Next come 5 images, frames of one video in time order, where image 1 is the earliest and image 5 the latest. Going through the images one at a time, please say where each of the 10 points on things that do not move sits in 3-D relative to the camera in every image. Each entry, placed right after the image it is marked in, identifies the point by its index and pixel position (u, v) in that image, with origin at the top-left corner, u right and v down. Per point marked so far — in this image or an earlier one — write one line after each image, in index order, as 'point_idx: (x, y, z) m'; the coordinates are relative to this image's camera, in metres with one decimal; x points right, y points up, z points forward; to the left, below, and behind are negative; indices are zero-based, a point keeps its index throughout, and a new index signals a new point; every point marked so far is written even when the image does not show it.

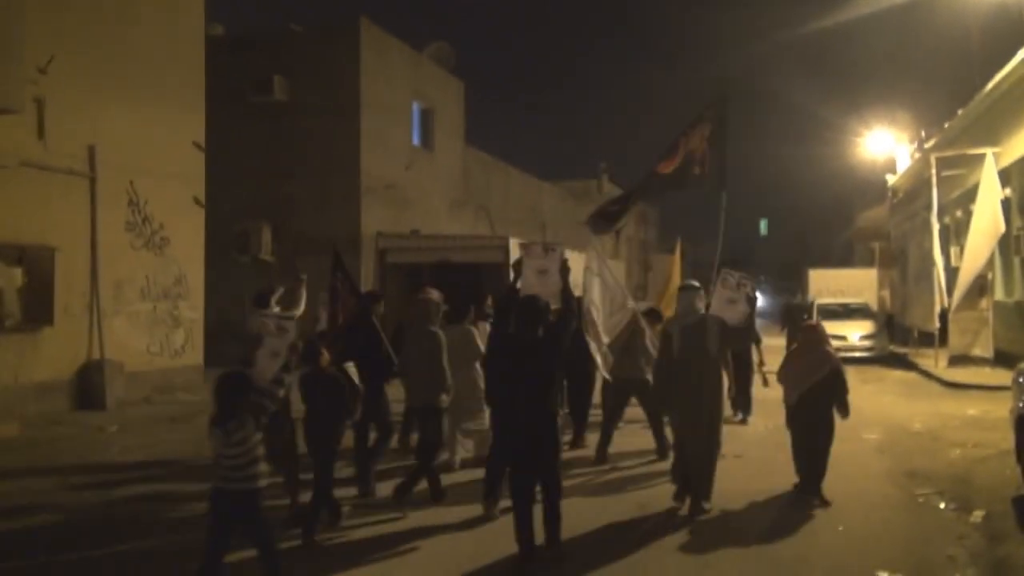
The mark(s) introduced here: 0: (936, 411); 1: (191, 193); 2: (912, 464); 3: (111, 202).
0: (+6.2, -1.8, +13.4) m
1: (-4.7, +1.4, +13.5) m
2: (+4.8, -2.1, +11.3) m
3: (-5.2, +1.1, +12.3) m
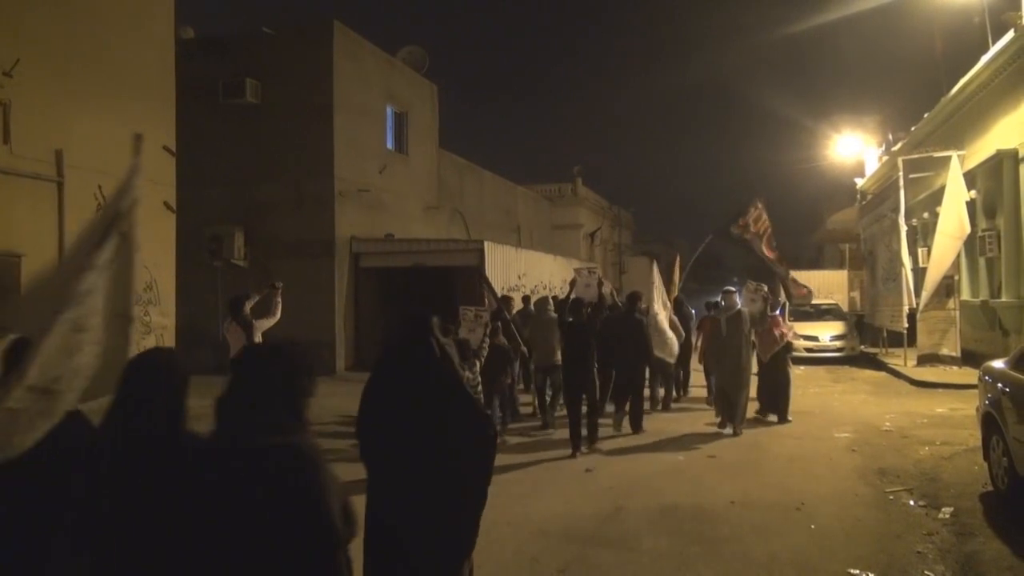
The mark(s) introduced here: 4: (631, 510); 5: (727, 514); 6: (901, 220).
0: (+5.8, -1.8, +13.7) m
1: (-5.1, +1.3, +13.3) m
2: (+4.6, -2.1, +11.4) m
3: (-5.6, +1.0, +12.1) m
4: (+1.2, -2.3, +9.9) m
5: (+2.2, -2.3, +9.7) m
6: (+8.0, +1.4, +18.9) m
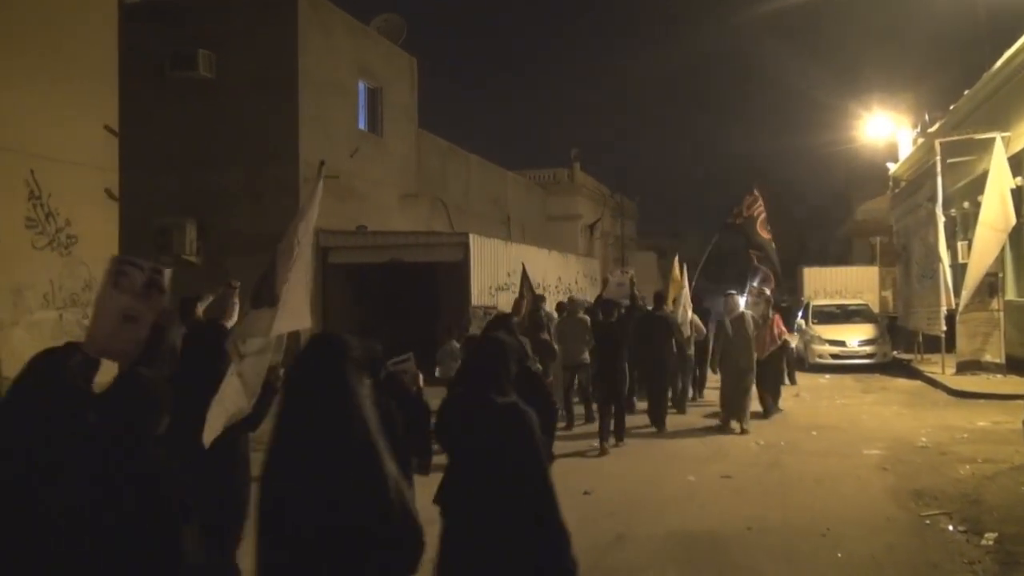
0: (+5.7, -1.8, +12.4) m
1: (-5.2, +1.3, +12.0) m
2: (+4.4, -2.1, +10.2) m
3: (-5.7, +1.0, +10.7) m
4: (+1.1, -2.3, +8.6) m
5: (+2.0, -2.3, +8.4) m
6: (+7.9, +1.4, +17.6) m
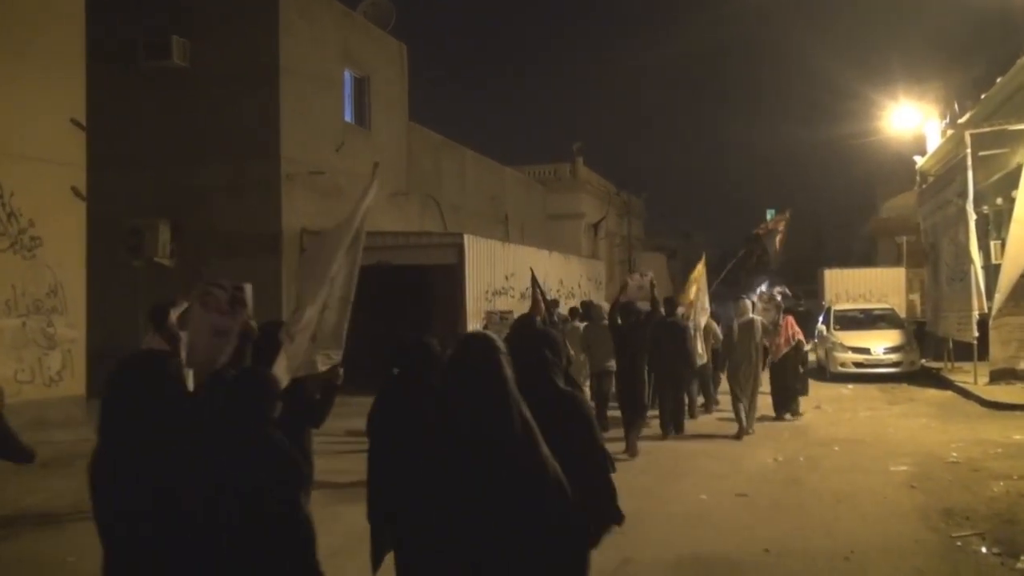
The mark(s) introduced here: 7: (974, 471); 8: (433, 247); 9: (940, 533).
0: (+5.7, -1.8, +11.6) m
1: (-5.2, +1.3, +11.3) m
2: (+4.4, -2.1, +9.4) m
3: (-5.7, +1.0, +10.1) m
4: (+1.1, -2.3, +7.8) m
5: (+2.0, -2.3, +7.7) m
6: (+7.9, +1.4, +16.8) m
7: (+5.0, -2.0, +10.2) m
8: (-1.3, +0.7, +16.6) m
9: (+4.0, -2.3, +8.6) m
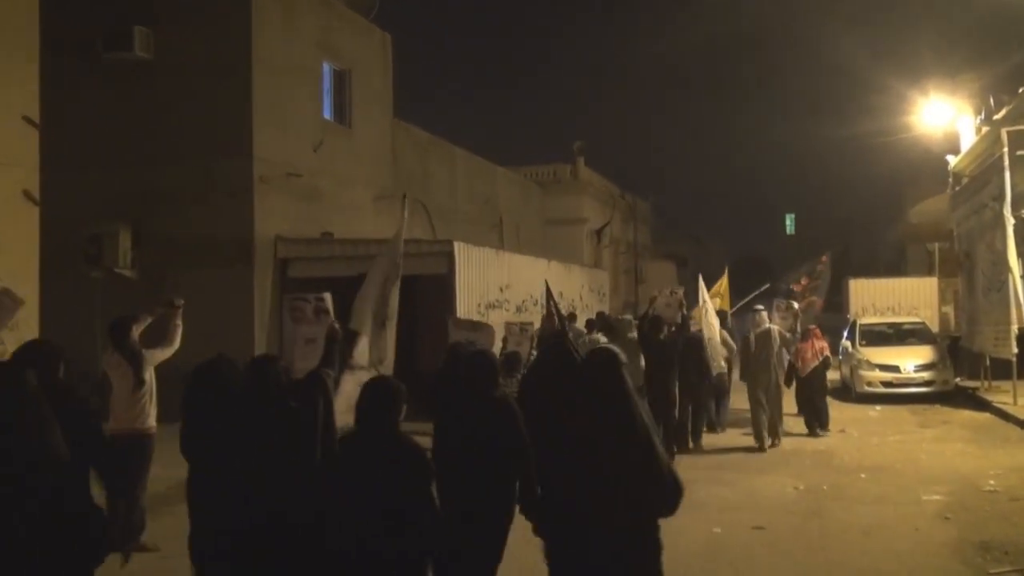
0: (+5.7, -1.9, +10.8) m
1: (-5.3, +1.1, +10.5) m
2: (+4.4, -2.3, +8.6) m
3: (-5.8, +0.9, +9.3) m
4: (+1.0, -2.4, +7.0) m
5: (+2.0, -2.4, +6.8) m
6: (+7.9, +1.3, +16.0) m
7: (+5.0, -2.1, +9.3) m
8: (-1.3, +0.6, +15.8) m
9: (+3.9, -2.4, +7.8) m
